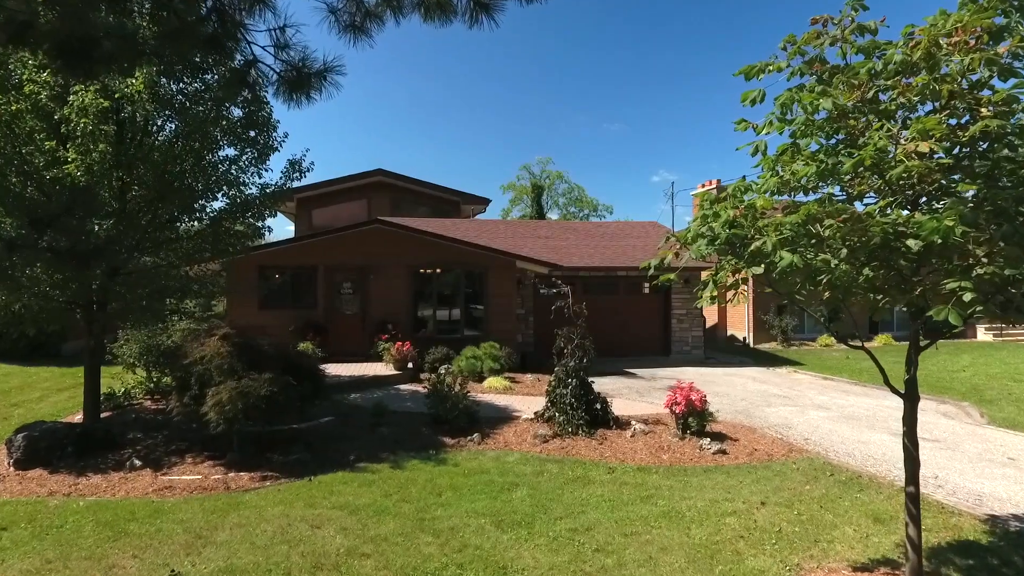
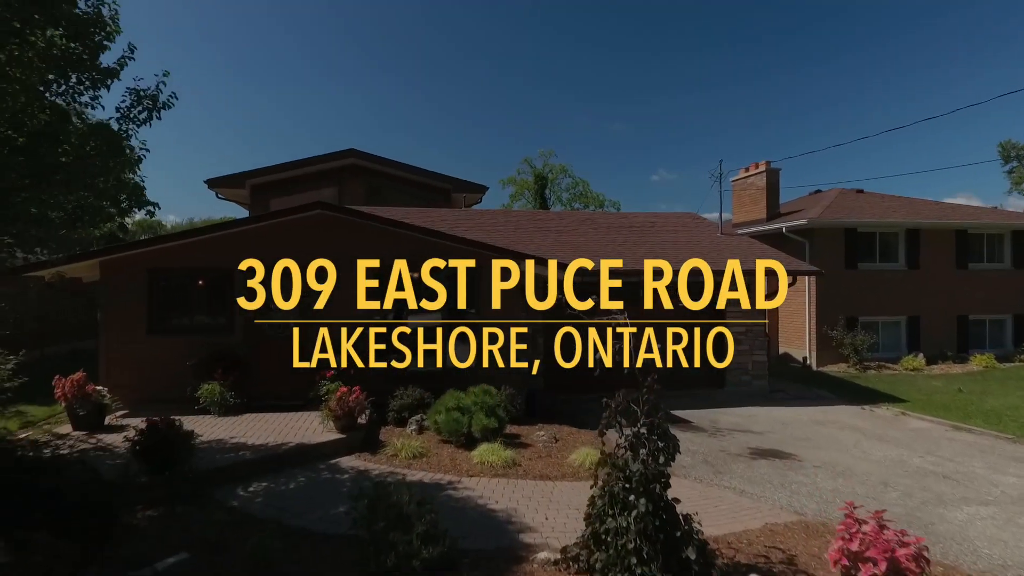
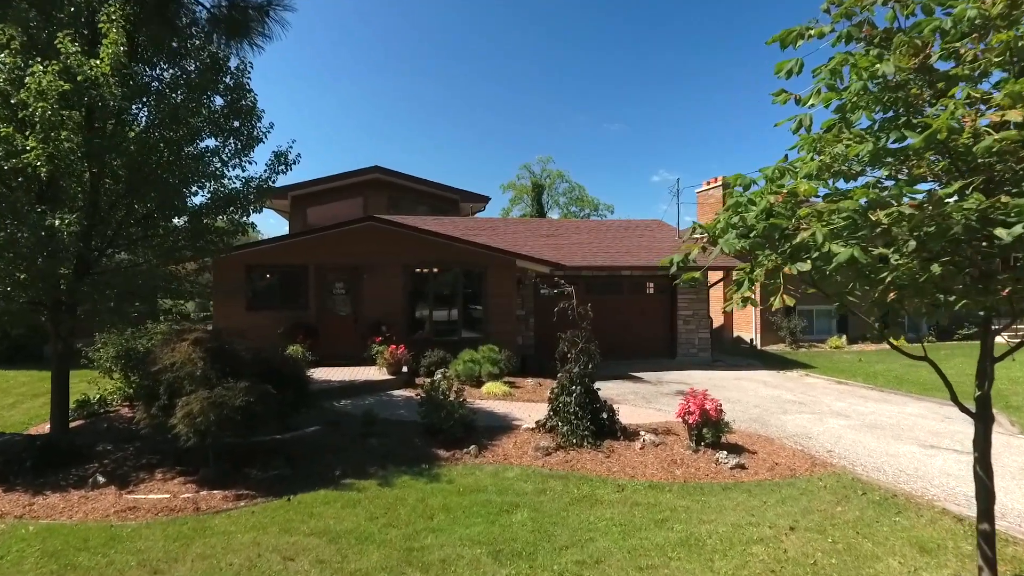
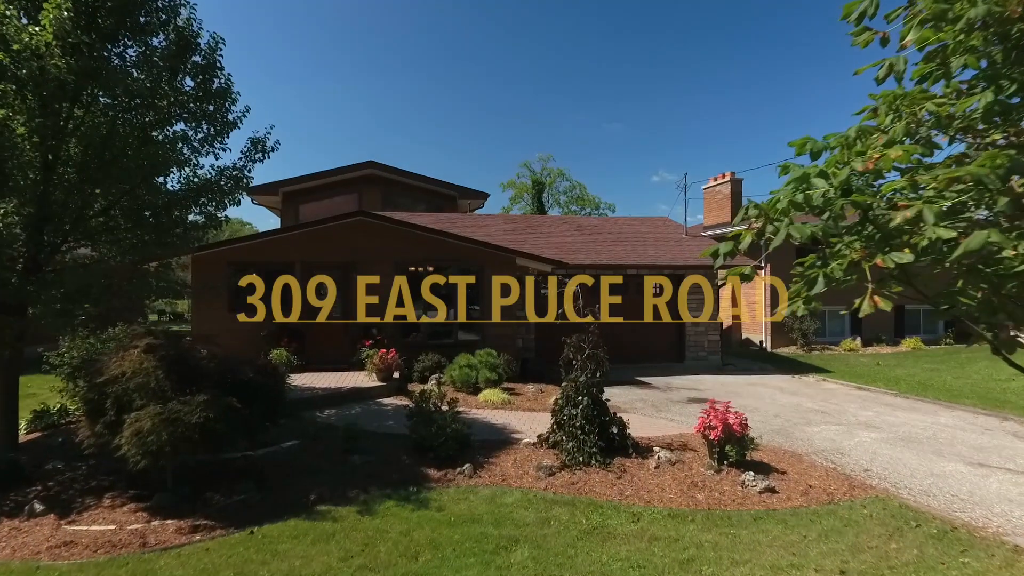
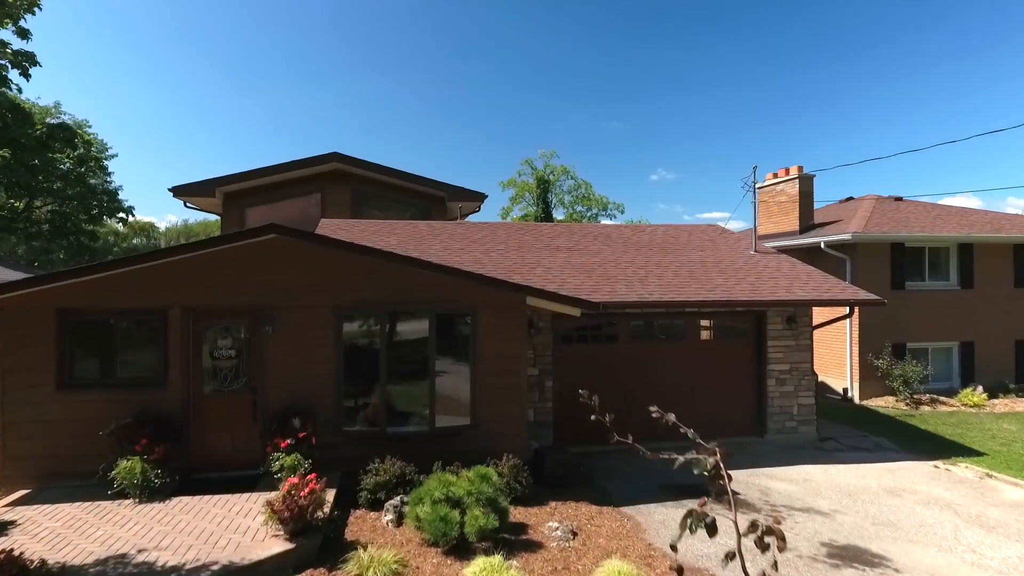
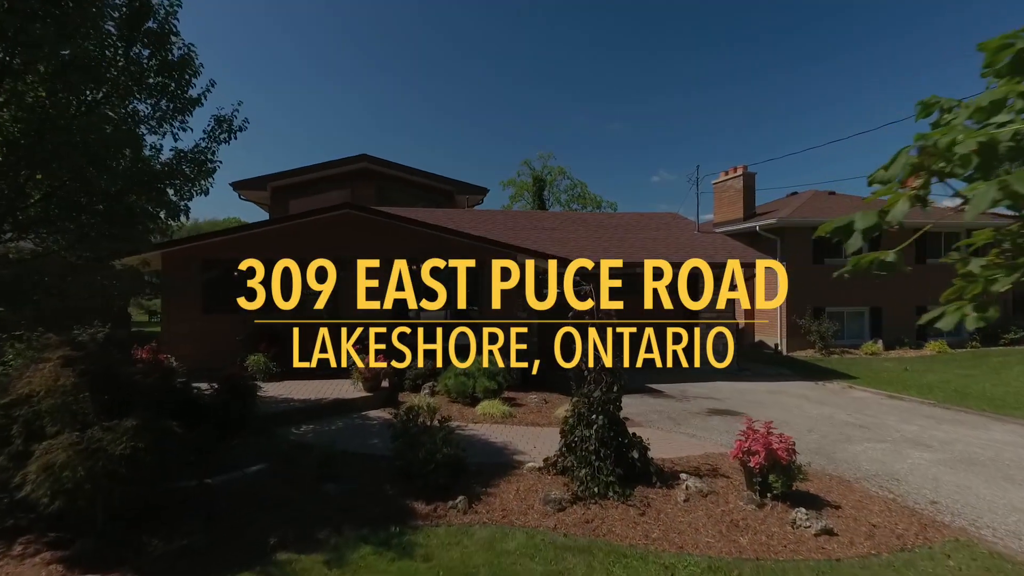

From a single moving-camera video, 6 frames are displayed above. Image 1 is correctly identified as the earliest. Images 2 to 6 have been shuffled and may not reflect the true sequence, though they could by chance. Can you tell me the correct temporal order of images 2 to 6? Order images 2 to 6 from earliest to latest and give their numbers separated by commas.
3, 4, 6, 2, 5
